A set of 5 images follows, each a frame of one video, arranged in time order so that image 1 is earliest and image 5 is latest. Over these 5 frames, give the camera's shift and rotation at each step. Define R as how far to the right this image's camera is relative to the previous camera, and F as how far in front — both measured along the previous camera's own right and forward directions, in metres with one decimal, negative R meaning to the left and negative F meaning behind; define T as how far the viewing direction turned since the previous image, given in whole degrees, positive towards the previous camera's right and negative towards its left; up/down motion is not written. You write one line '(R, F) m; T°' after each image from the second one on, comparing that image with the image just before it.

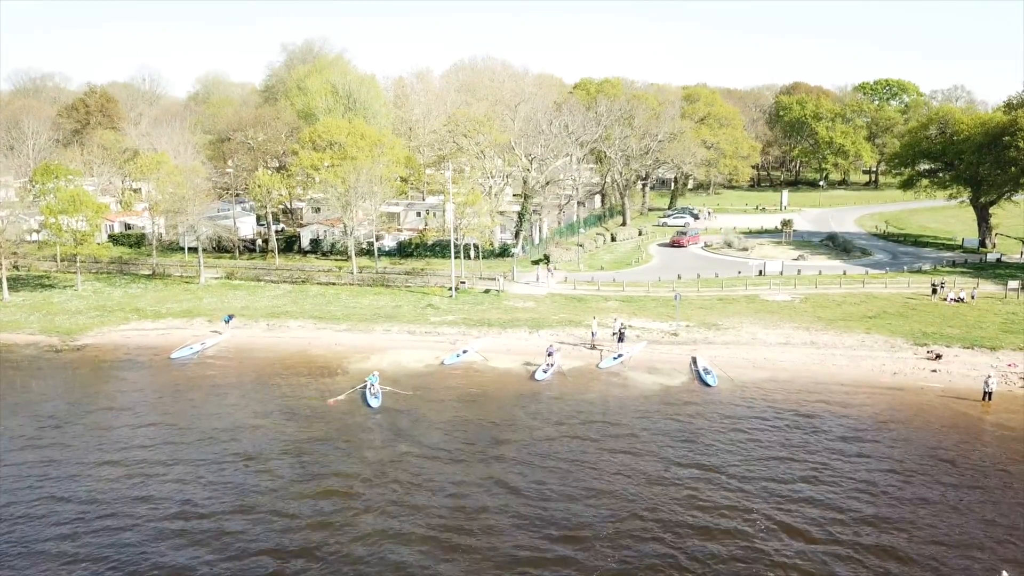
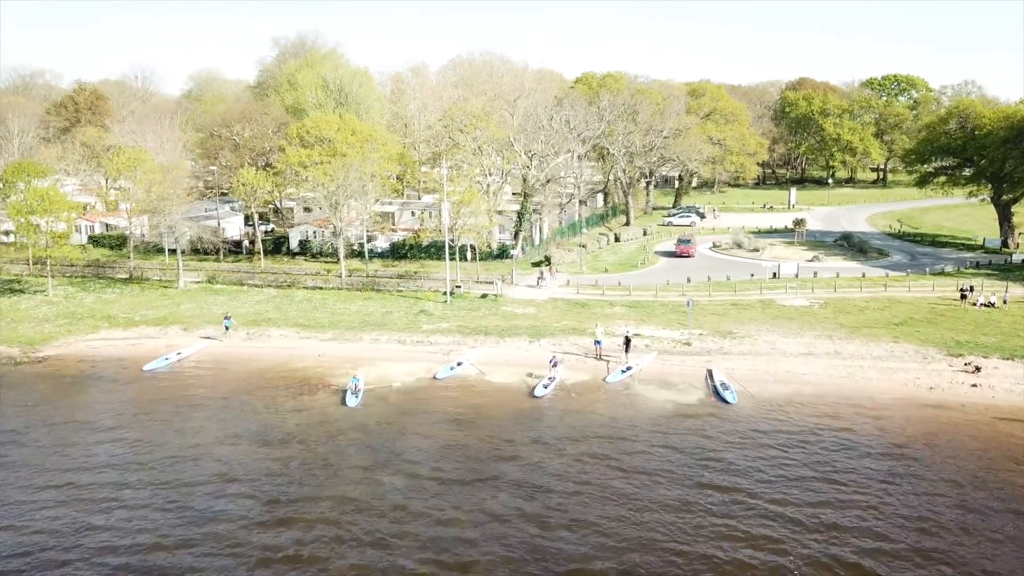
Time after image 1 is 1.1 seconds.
(+0.1, +4.0) m; 0°
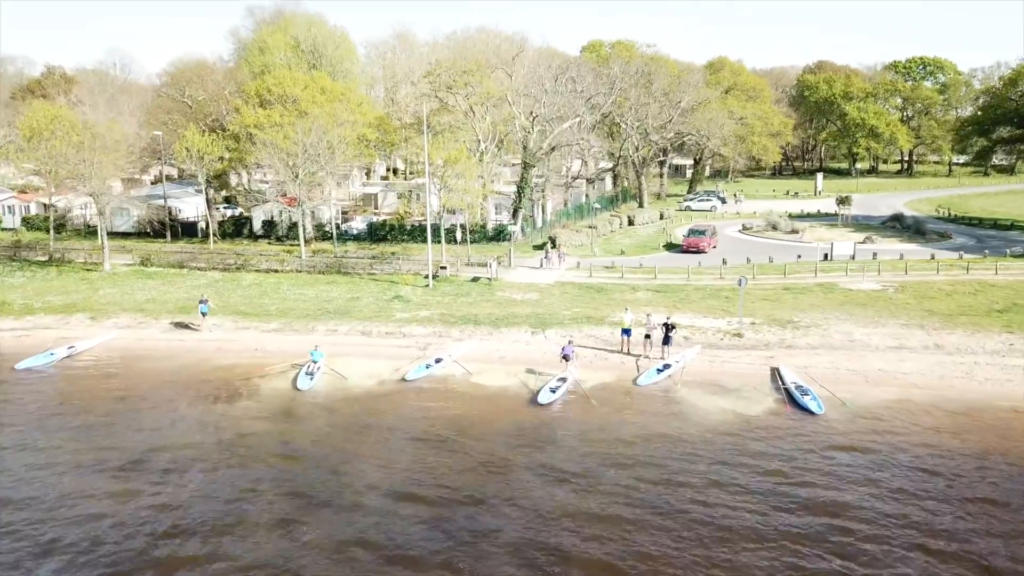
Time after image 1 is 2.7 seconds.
(+0.1, +11.3) m; 0°
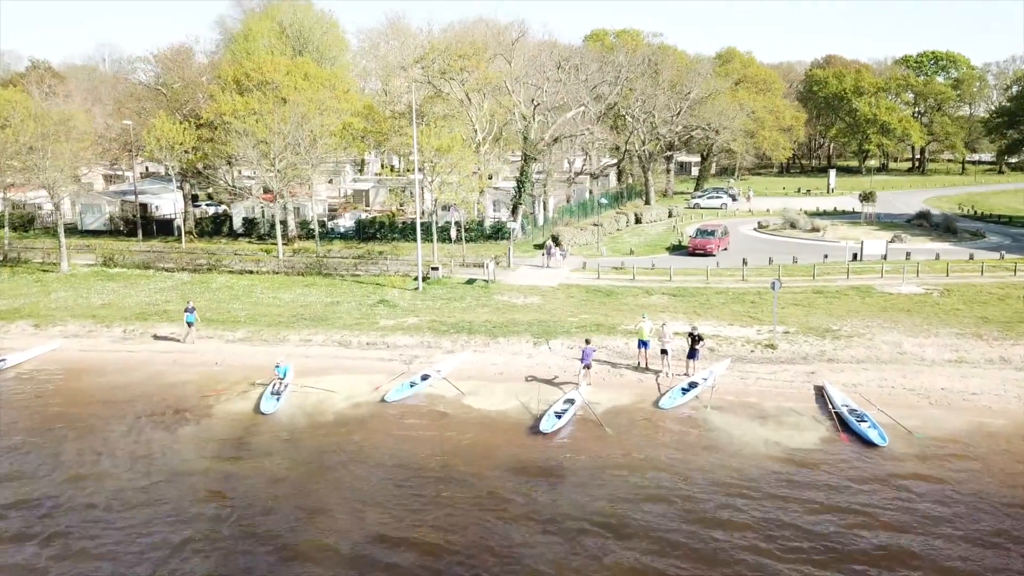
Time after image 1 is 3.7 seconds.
(0.0, +4.8) m; 0°
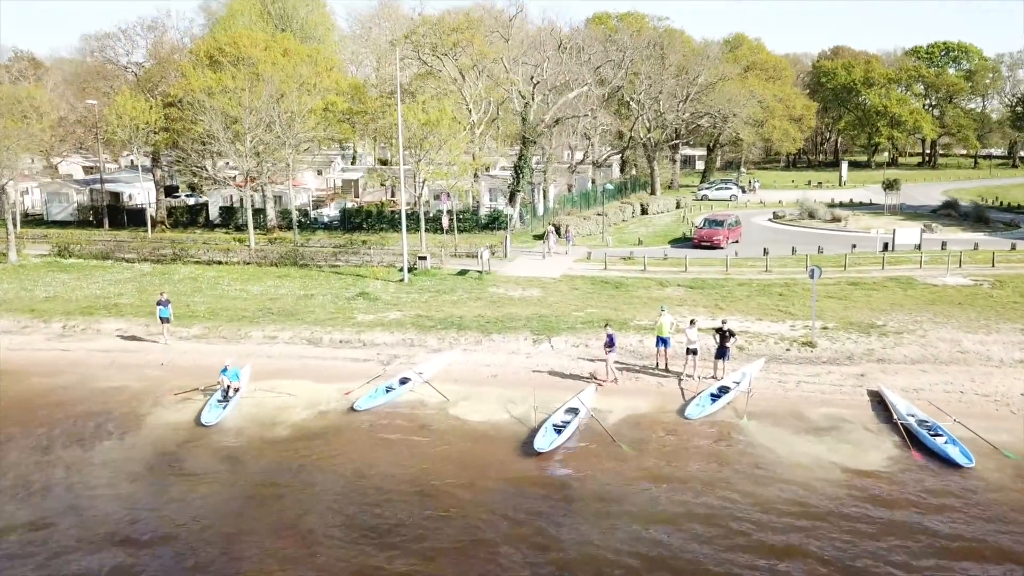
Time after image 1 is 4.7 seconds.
(+0.1, +4.5) m; 0°
